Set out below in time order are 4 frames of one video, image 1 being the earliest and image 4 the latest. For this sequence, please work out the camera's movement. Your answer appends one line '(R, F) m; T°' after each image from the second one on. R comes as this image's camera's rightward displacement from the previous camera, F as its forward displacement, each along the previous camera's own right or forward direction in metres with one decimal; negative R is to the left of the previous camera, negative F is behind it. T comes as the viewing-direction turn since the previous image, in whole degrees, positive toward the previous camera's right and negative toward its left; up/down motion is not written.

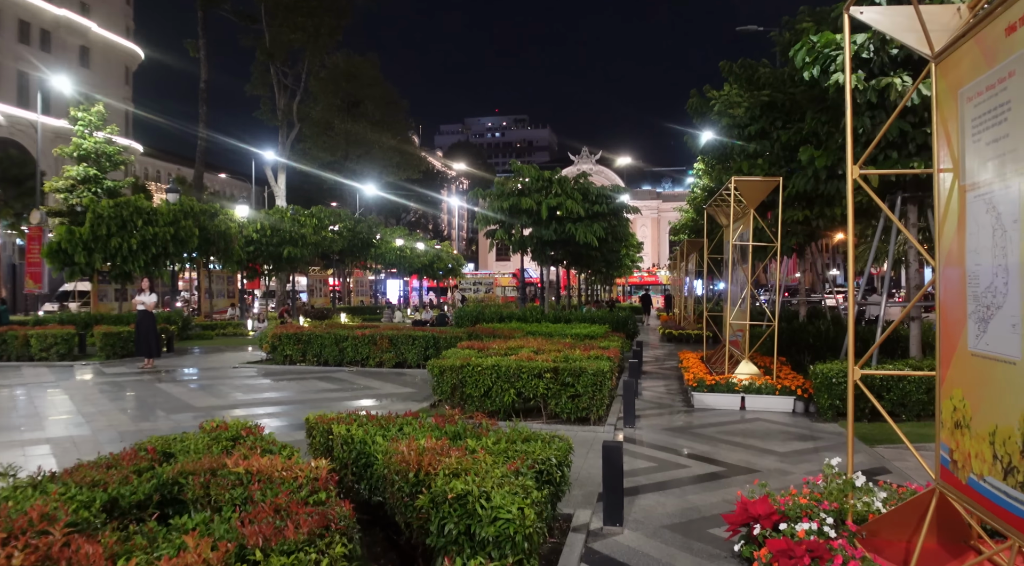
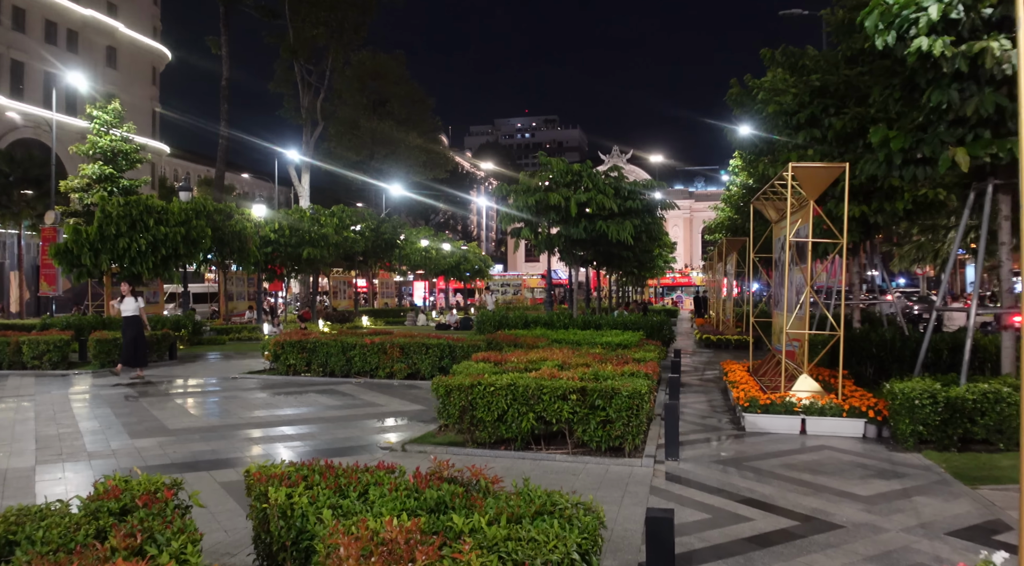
(+0.1, +1.4) m; -2°
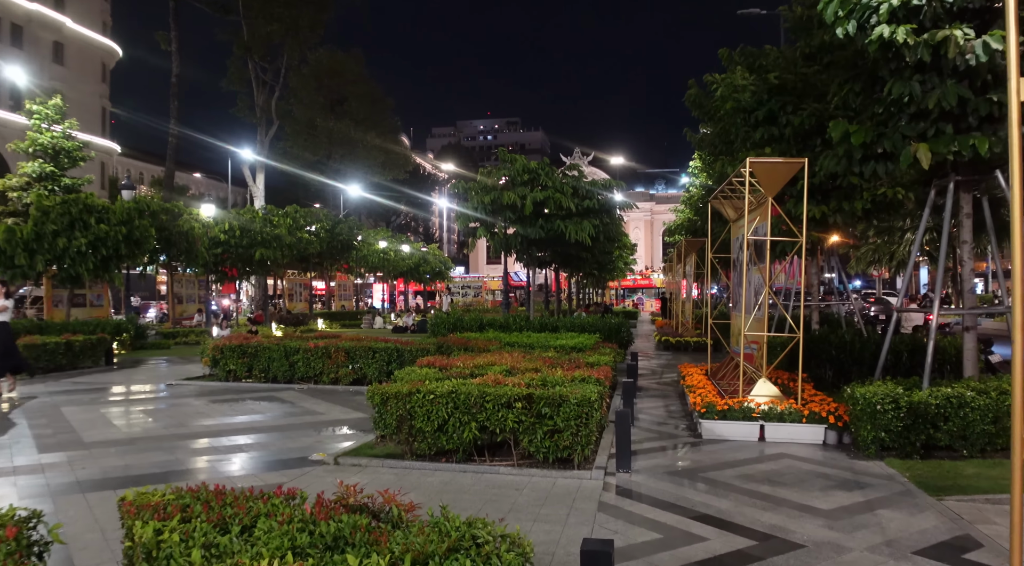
(+0.2, +0.5) m; +3°
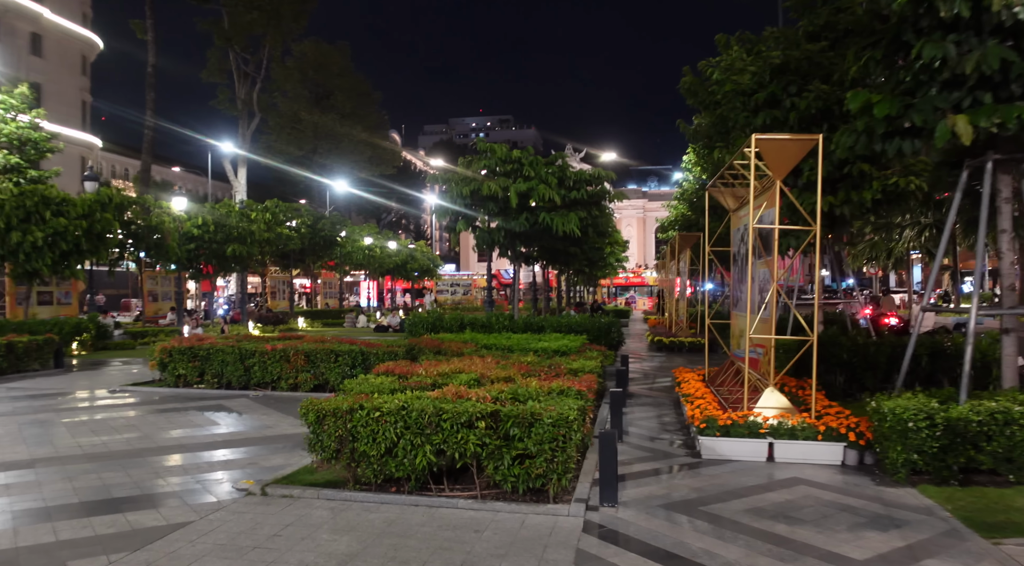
(+0.2, +1.2) m; +1°
